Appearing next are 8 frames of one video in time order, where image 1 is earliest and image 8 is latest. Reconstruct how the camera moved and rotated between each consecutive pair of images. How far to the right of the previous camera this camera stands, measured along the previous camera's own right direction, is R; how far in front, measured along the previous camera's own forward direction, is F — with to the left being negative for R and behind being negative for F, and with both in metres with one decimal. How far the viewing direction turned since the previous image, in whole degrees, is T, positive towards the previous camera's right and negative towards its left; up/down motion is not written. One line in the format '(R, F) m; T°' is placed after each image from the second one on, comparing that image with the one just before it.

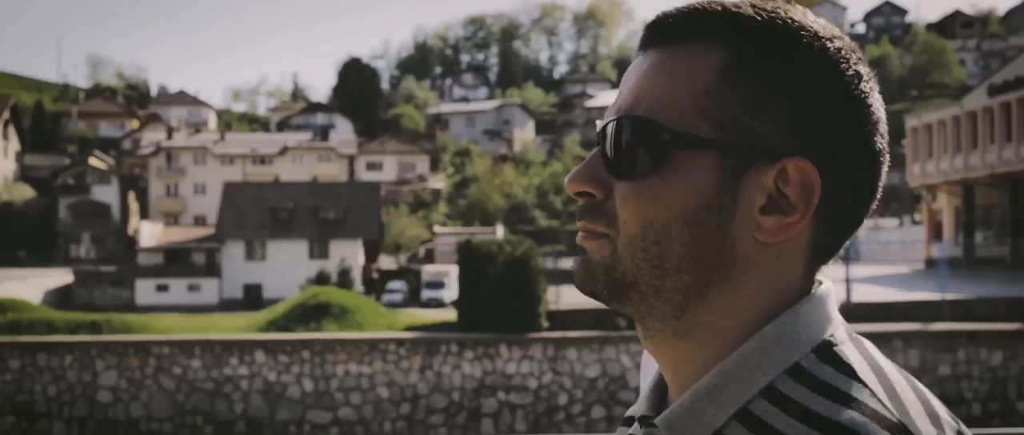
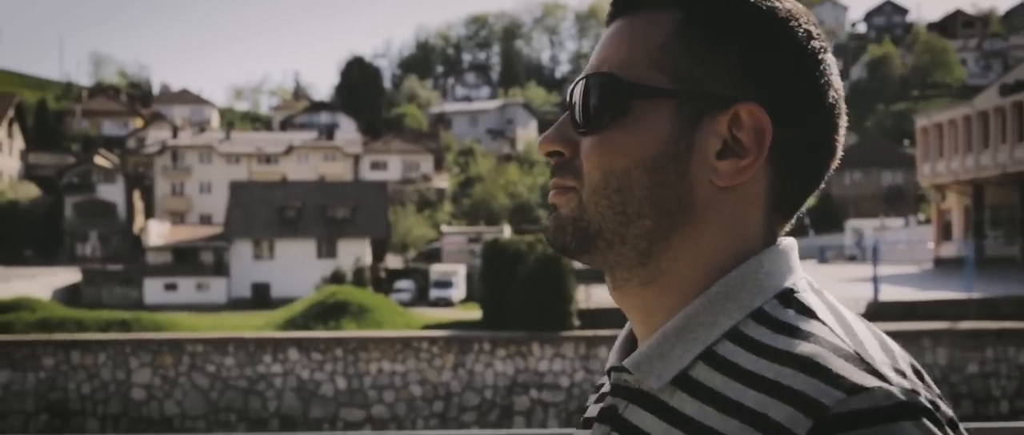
(-0.4, -0.1) m; +1°
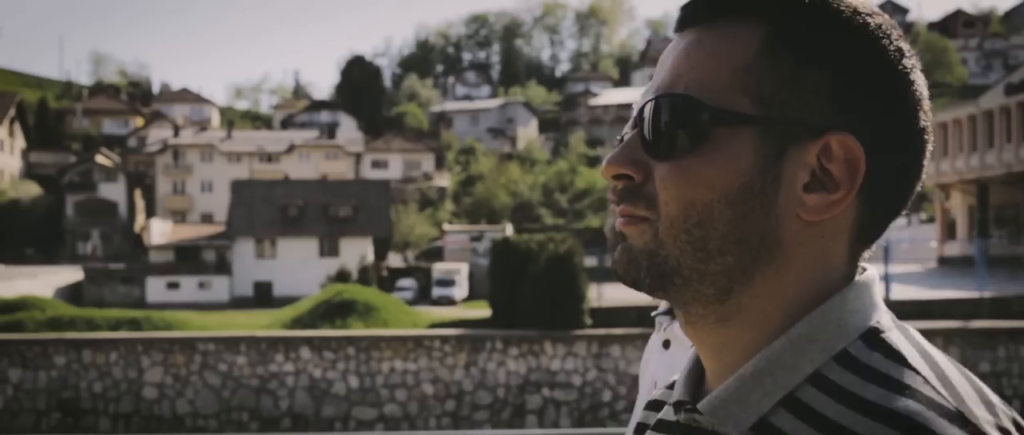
(-0.2, 0.0) m; 0°
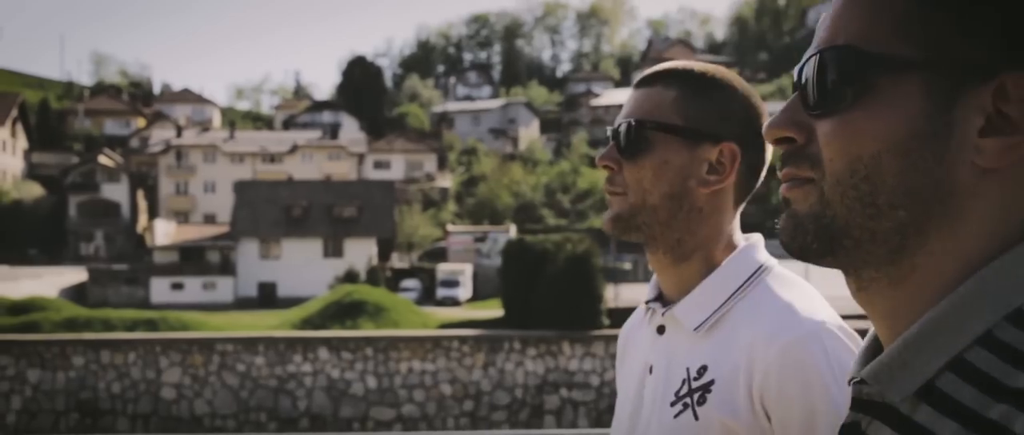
(-0.2, 0.0) m; 0°
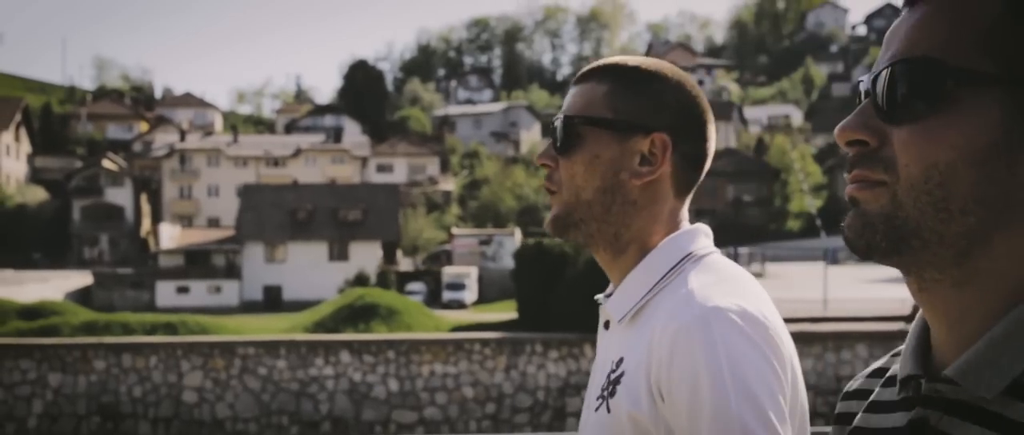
(-0.3, 0.0) m; 0°
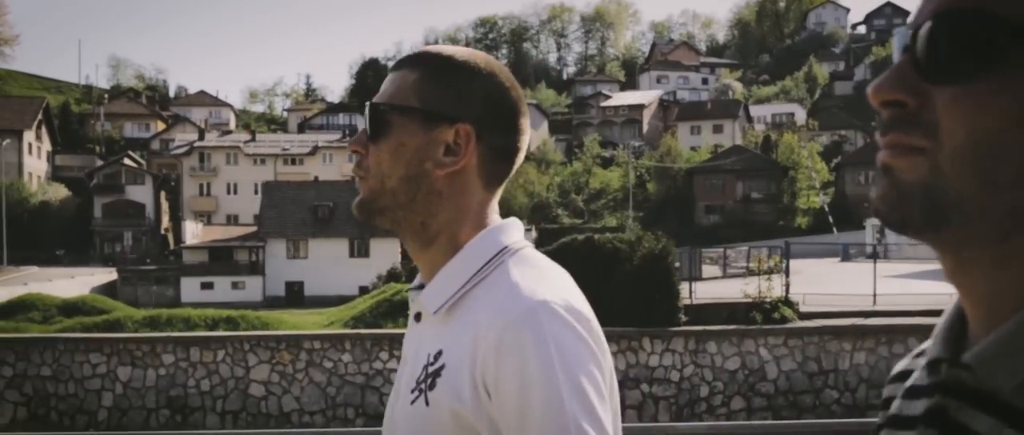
(-0.7, -0.4) m; +1°
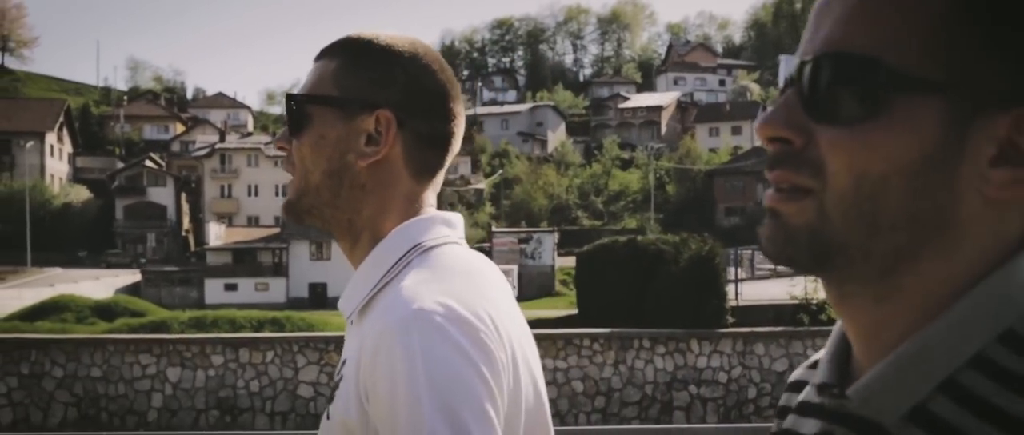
(-0.5, -0.1) m; 0°
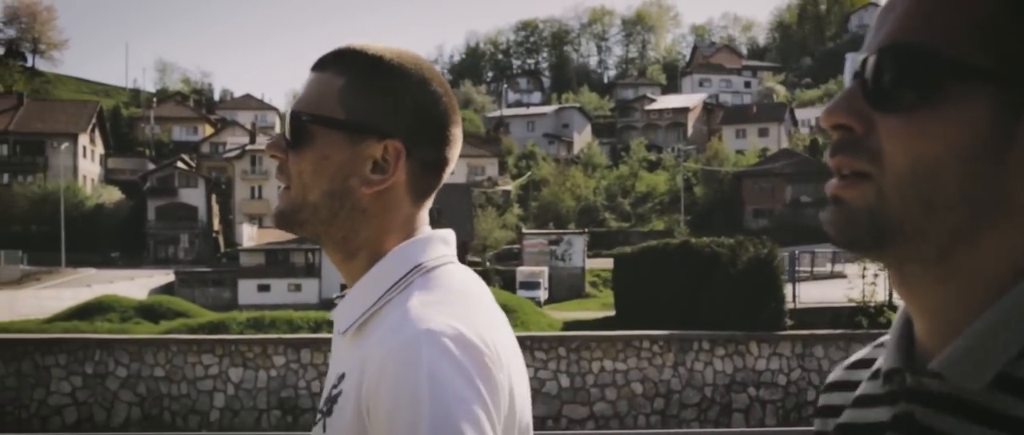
(-0.5, -0.1) m; -1°
